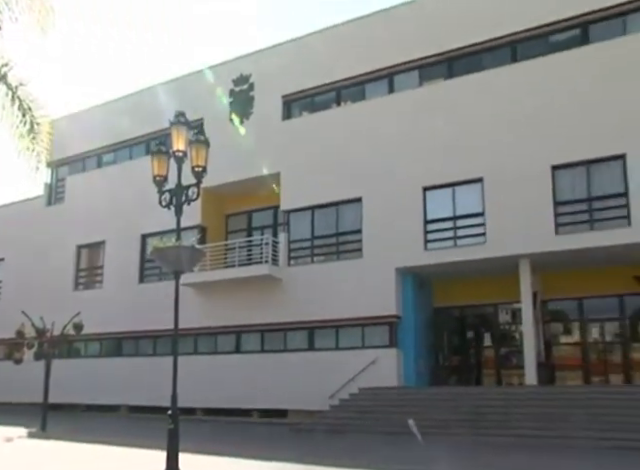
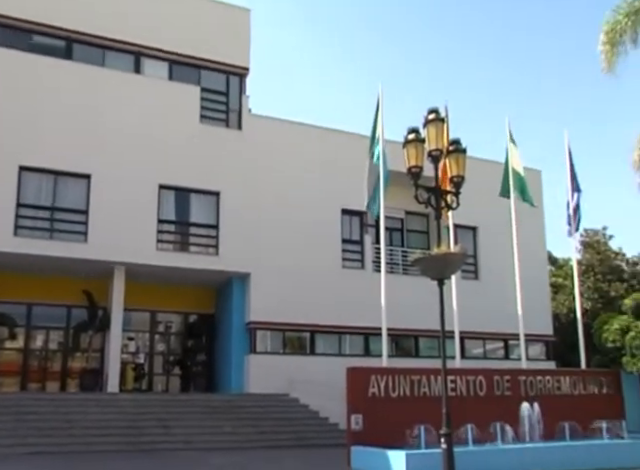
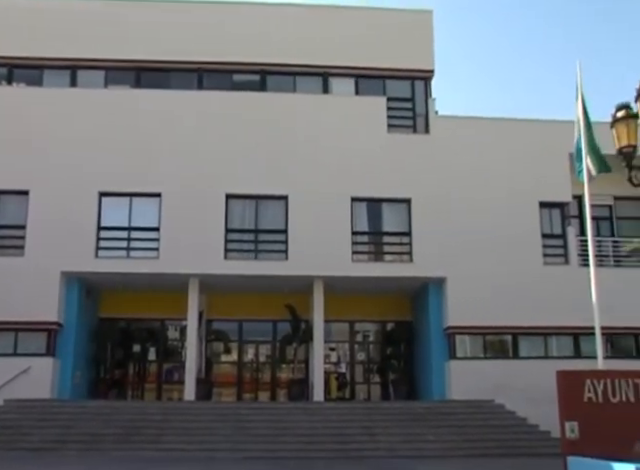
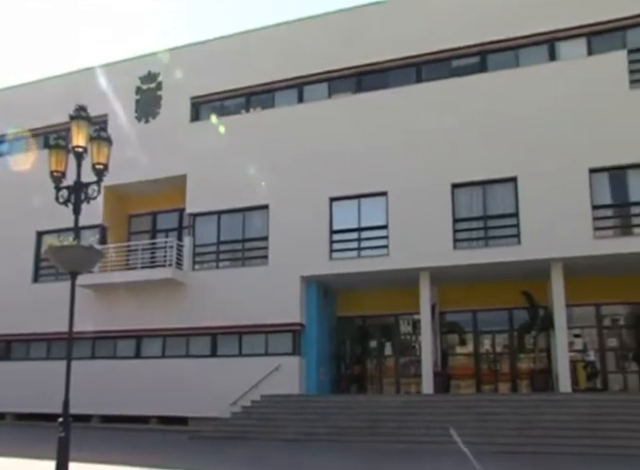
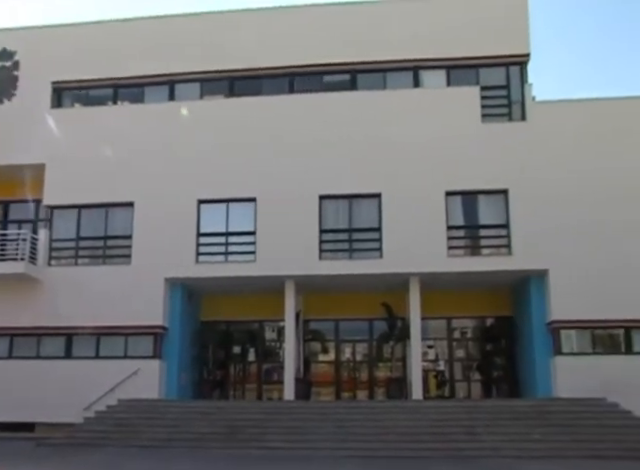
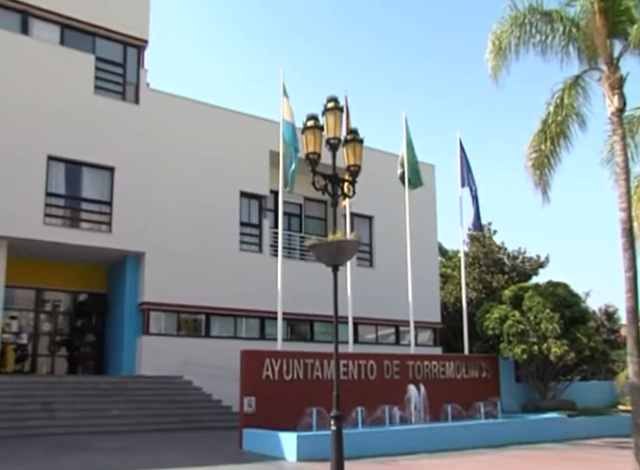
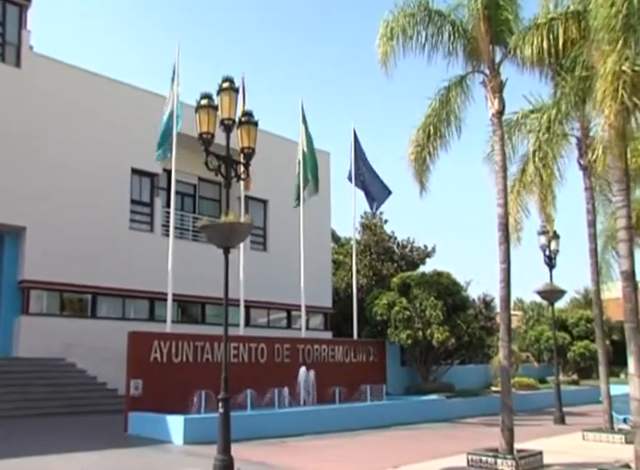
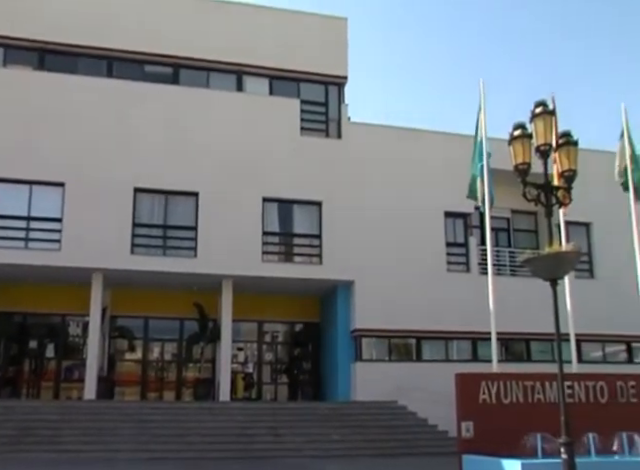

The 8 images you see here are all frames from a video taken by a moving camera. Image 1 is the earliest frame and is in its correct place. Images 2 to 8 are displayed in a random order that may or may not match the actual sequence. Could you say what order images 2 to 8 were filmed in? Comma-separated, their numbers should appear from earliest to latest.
4, 5, 3, 8, 2, 6, 7
